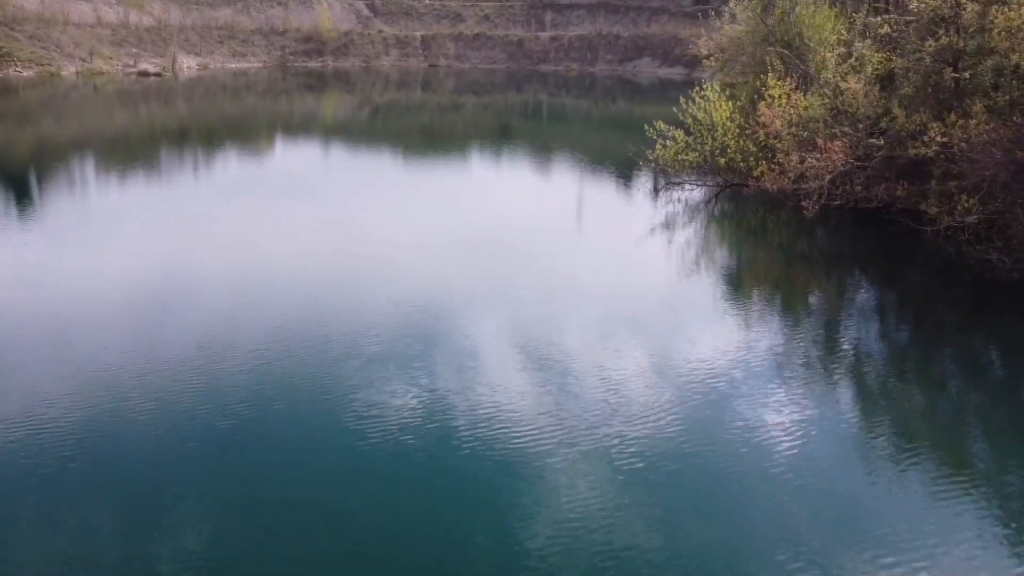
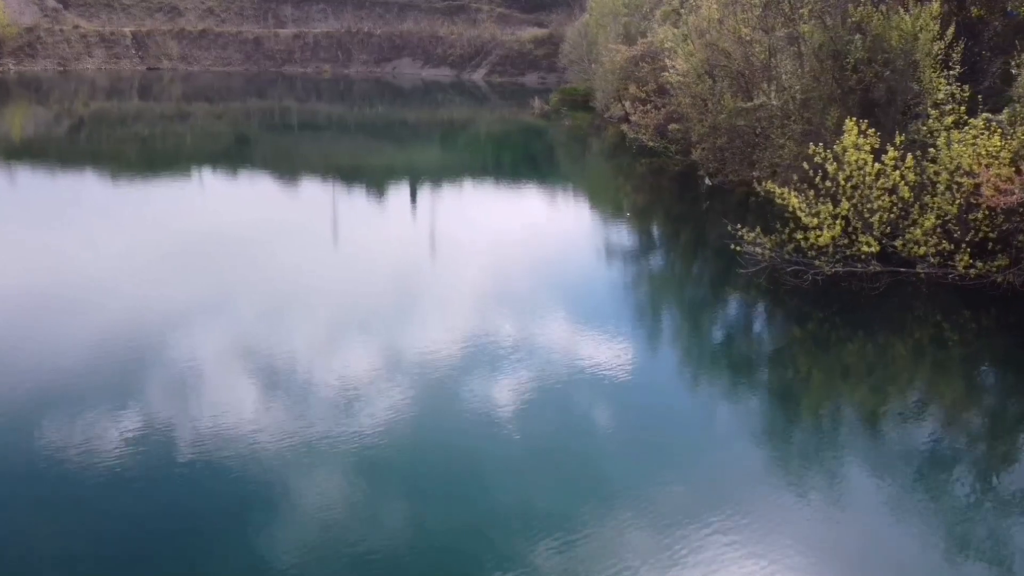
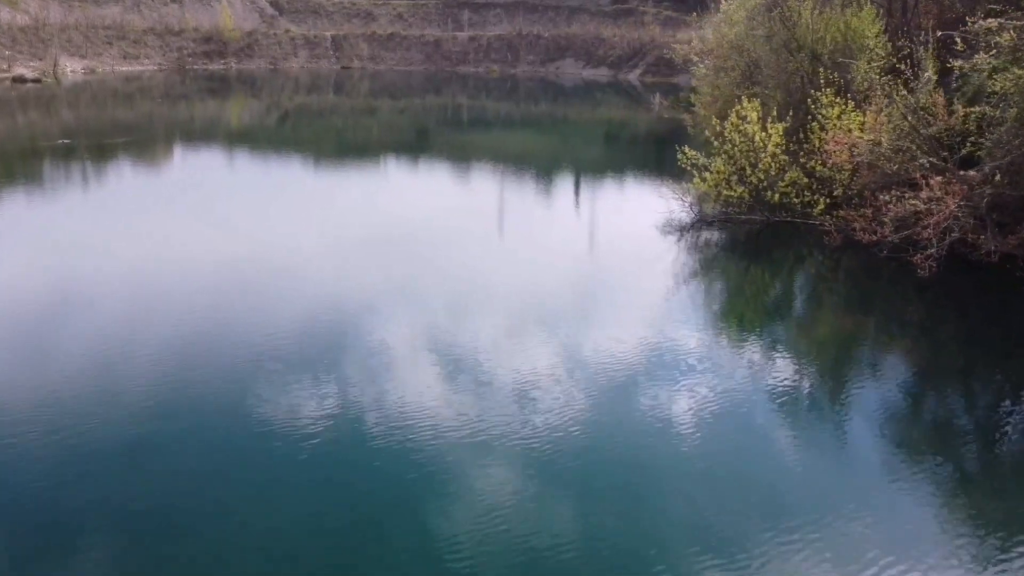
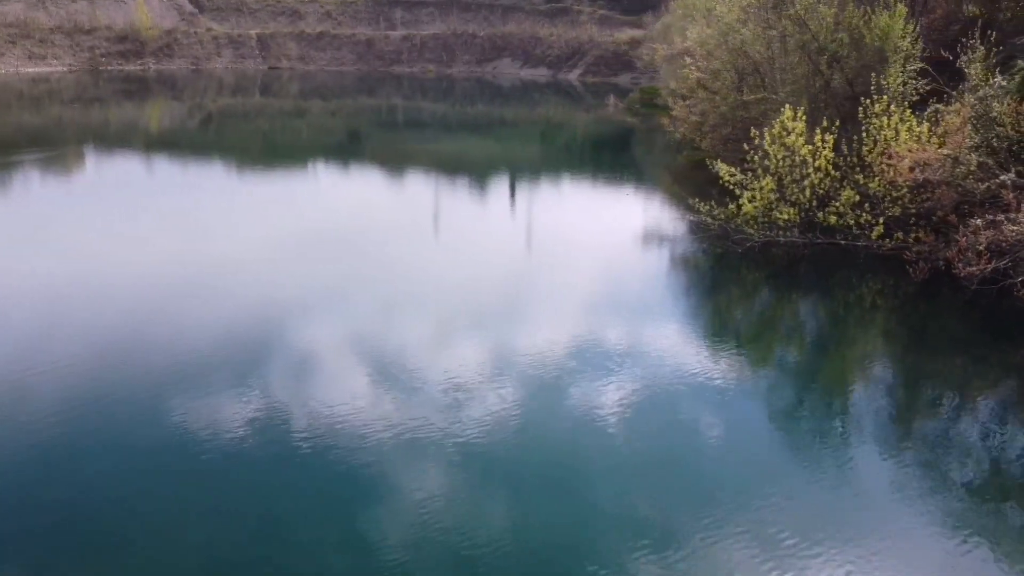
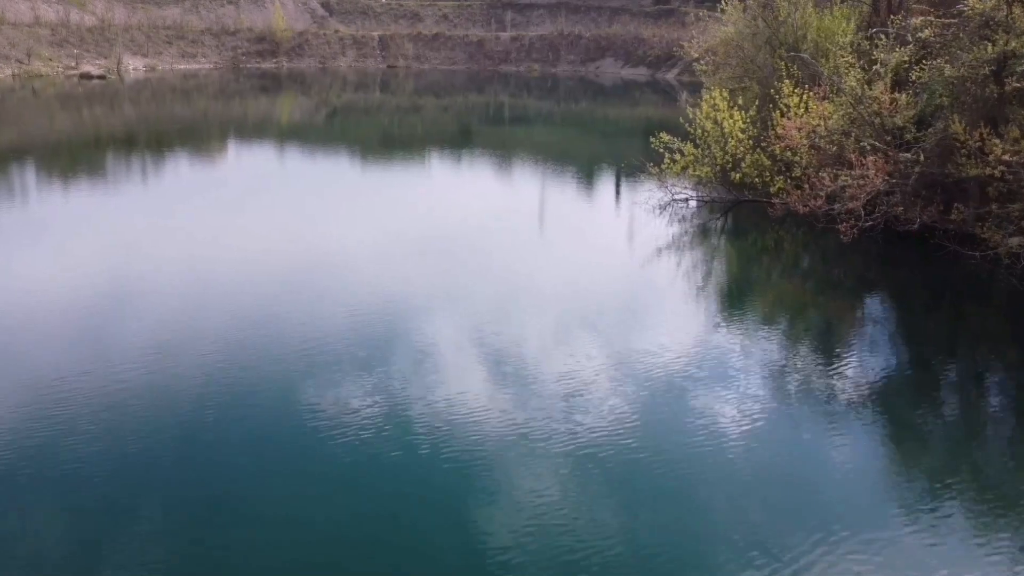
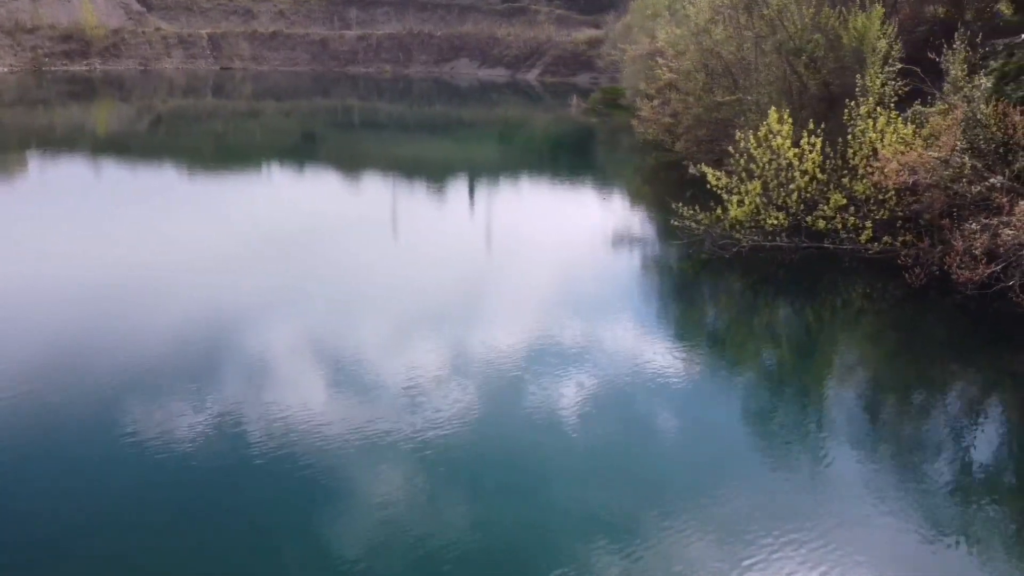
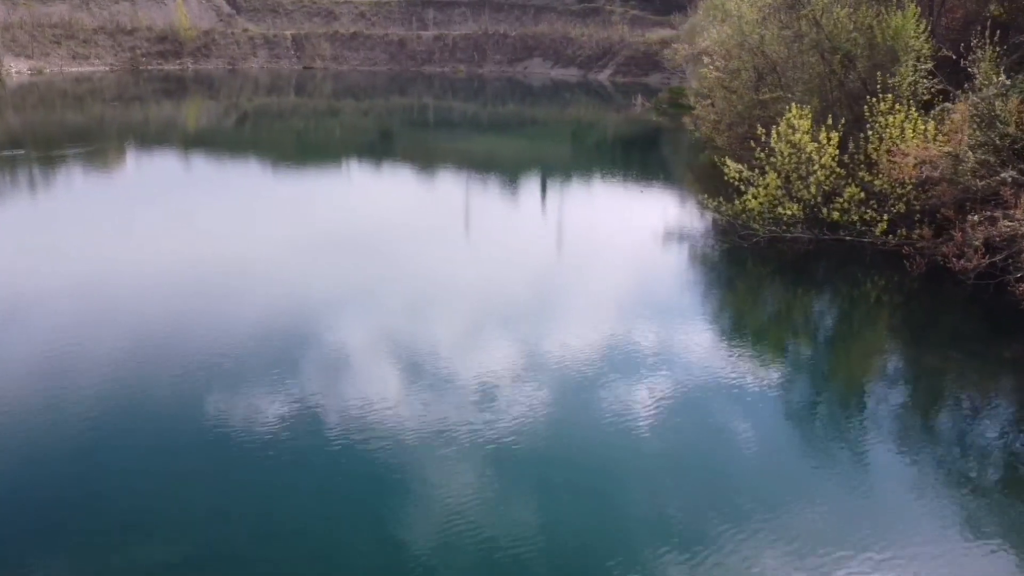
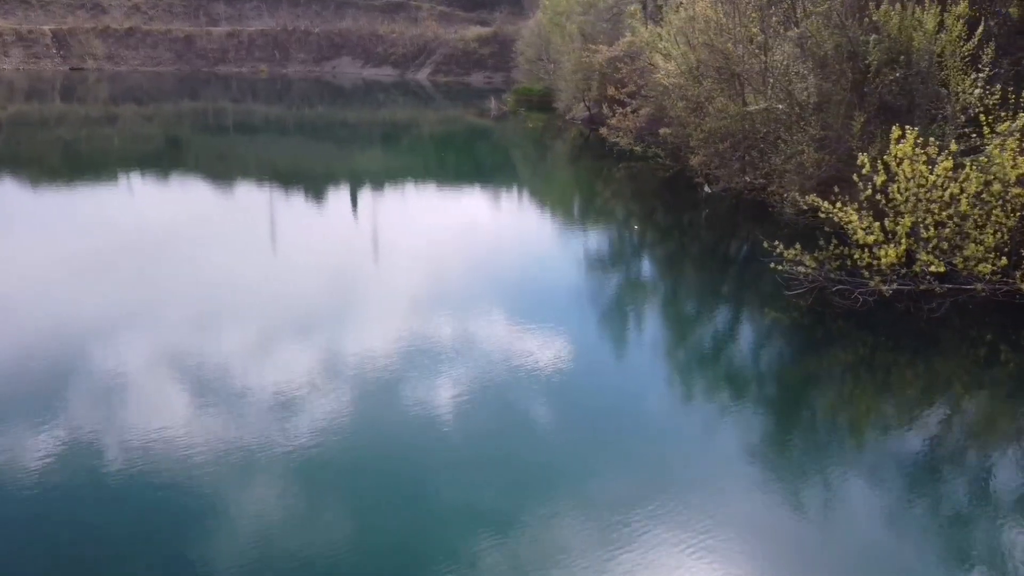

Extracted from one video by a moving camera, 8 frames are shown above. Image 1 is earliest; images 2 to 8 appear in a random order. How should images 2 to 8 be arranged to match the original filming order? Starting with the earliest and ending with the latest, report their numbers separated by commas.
5, 3, 7, 4, 6, 2, 8
